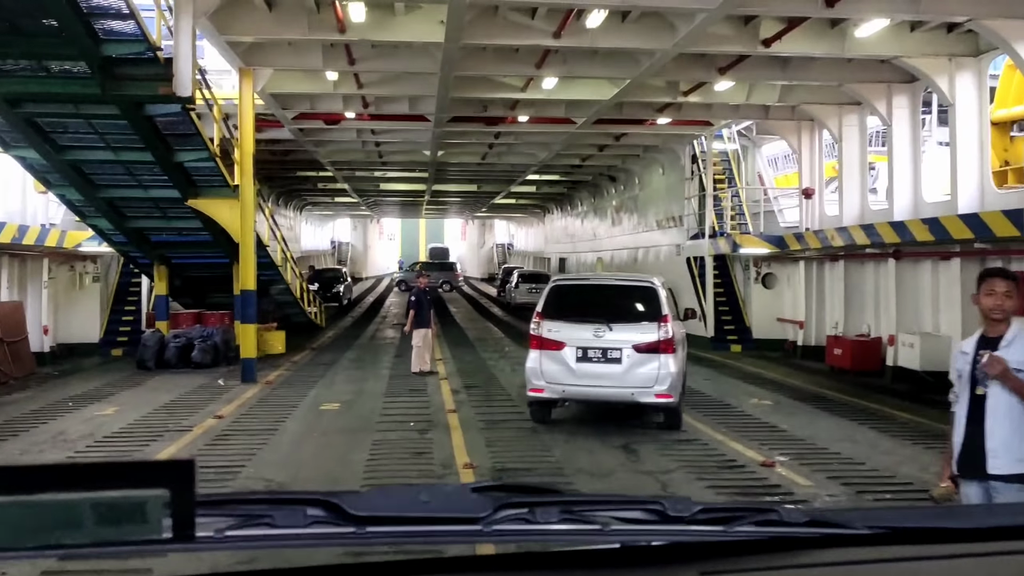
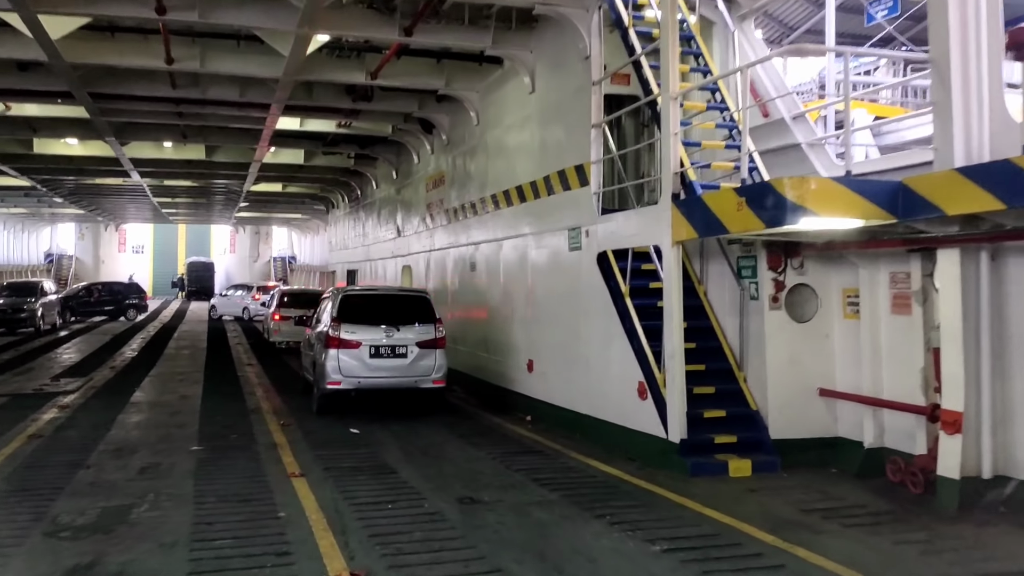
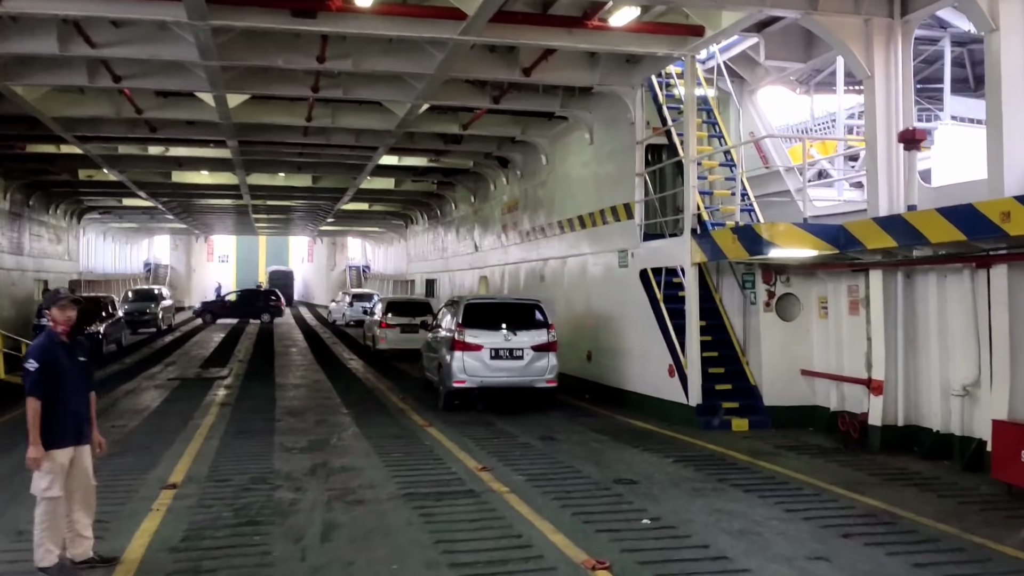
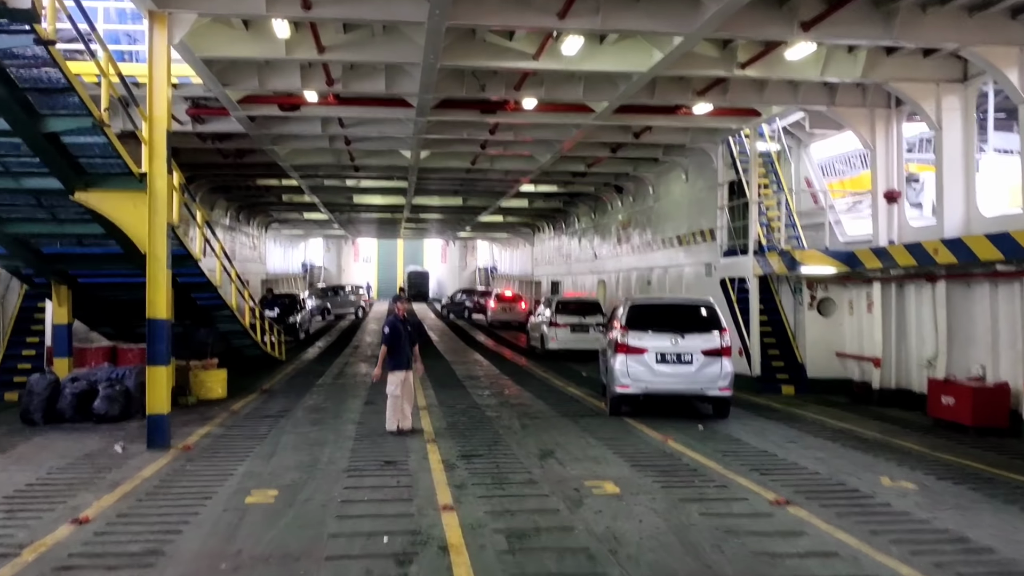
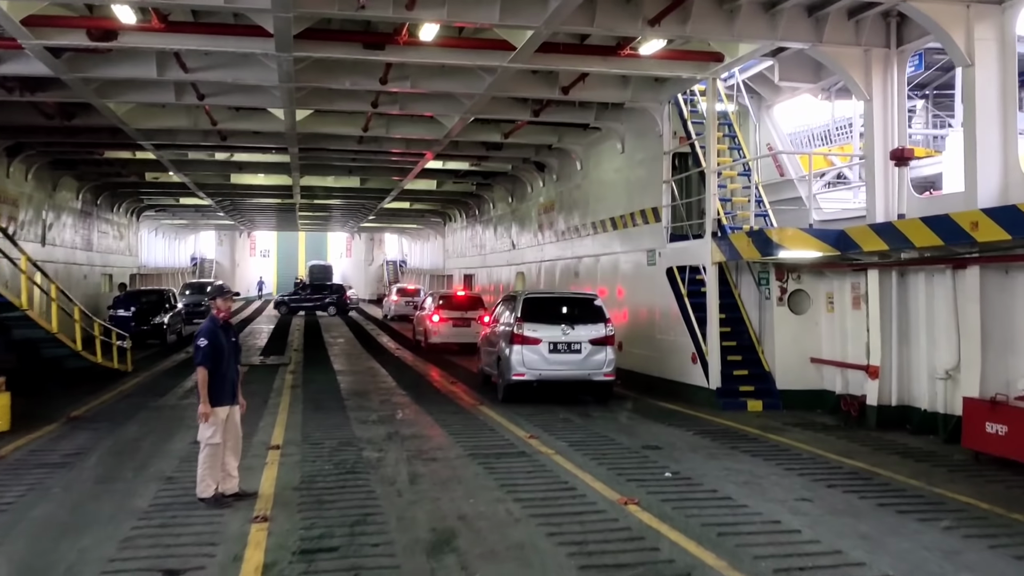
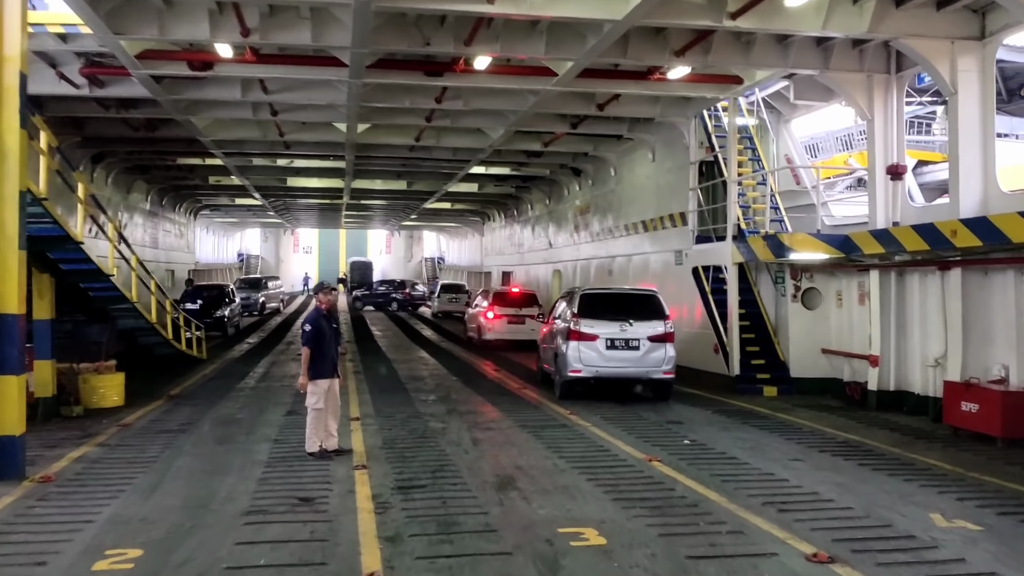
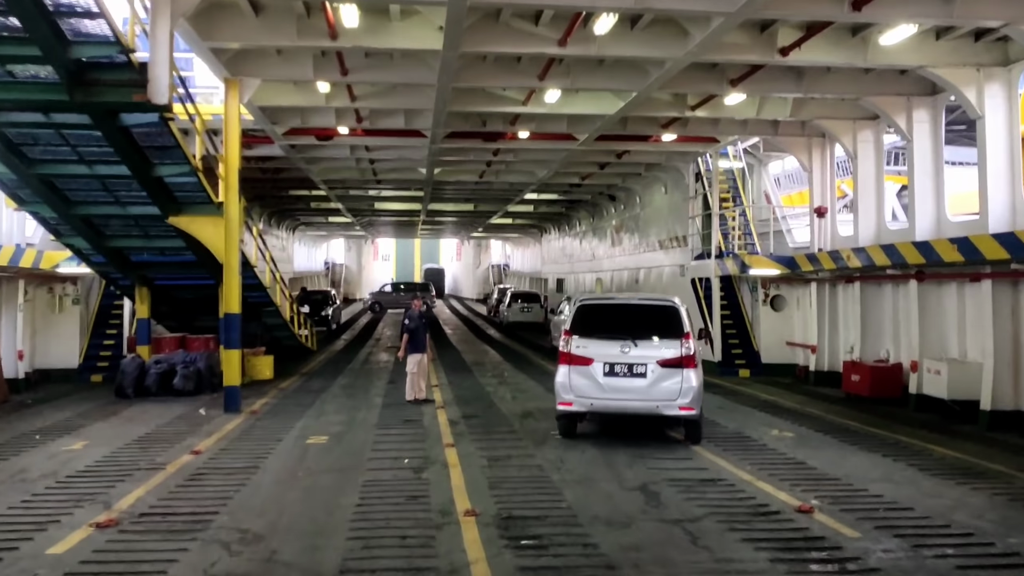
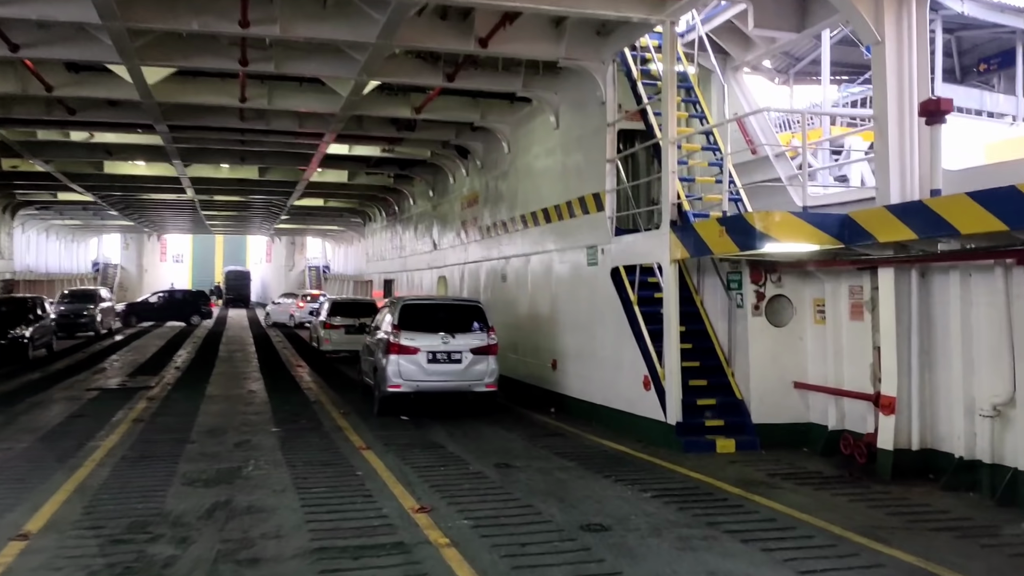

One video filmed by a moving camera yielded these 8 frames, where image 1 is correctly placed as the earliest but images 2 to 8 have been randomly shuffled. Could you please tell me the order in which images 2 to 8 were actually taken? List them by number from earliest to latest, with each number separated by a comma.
7, 4, 6, 5, 3, 8, 2
